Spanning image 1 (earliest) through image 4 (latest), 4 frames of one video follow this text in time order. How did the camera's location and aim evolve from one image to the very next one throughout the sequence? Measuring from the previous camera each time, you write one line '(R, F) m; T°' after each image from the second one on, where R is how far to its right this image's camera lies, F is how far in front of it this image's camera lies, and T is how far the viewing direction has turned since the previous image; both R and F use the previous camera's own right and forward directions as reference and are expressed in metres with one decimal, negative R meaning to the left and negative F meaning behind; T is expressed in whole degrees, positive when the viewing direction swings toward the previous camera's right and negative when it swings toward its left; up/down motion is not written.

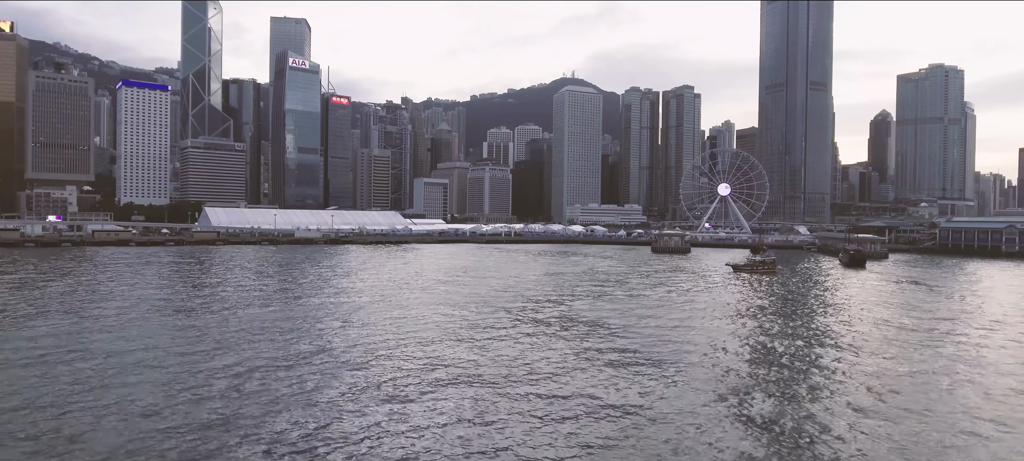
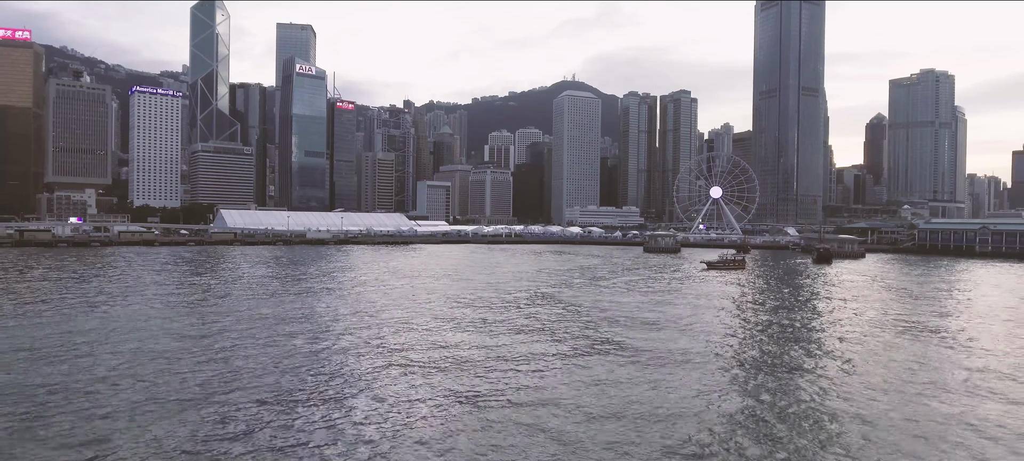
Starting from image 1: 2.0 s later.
(+0.1, -3.0) m; 0°
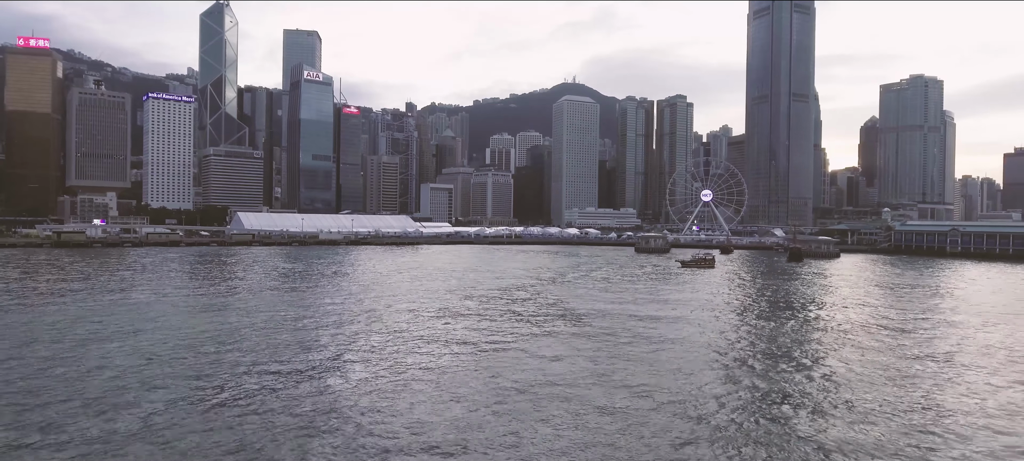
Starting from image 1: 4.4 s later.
(+0.1, -3.6) m; 0°
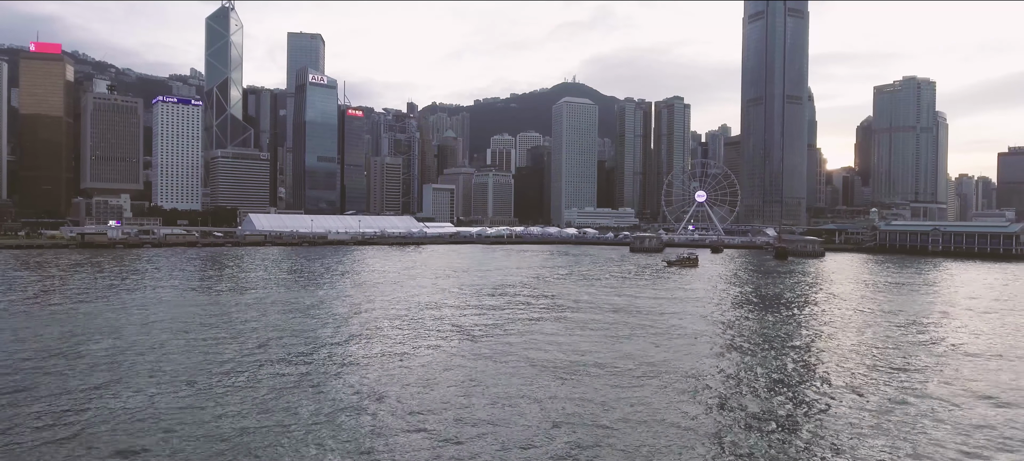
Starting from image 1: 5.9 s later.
(0.0, -2.6) m; 0°
